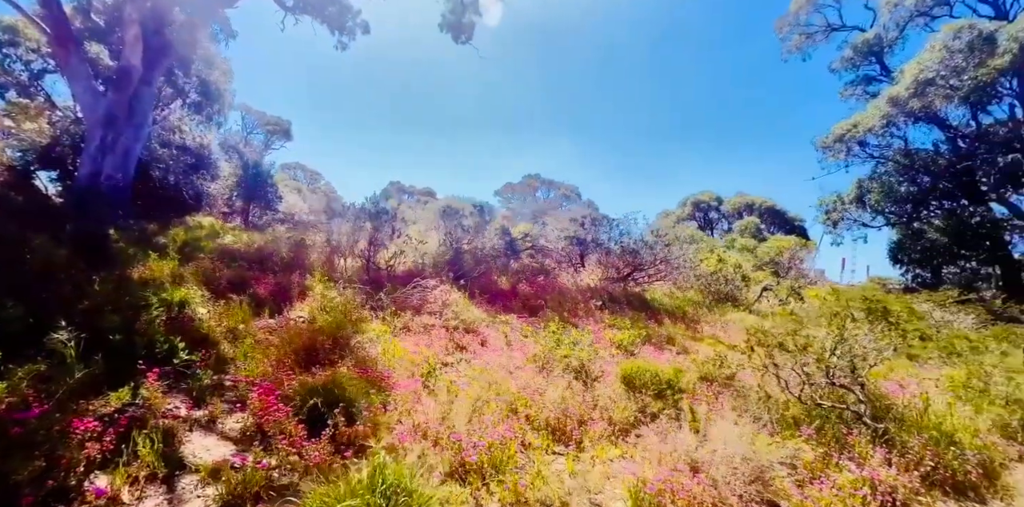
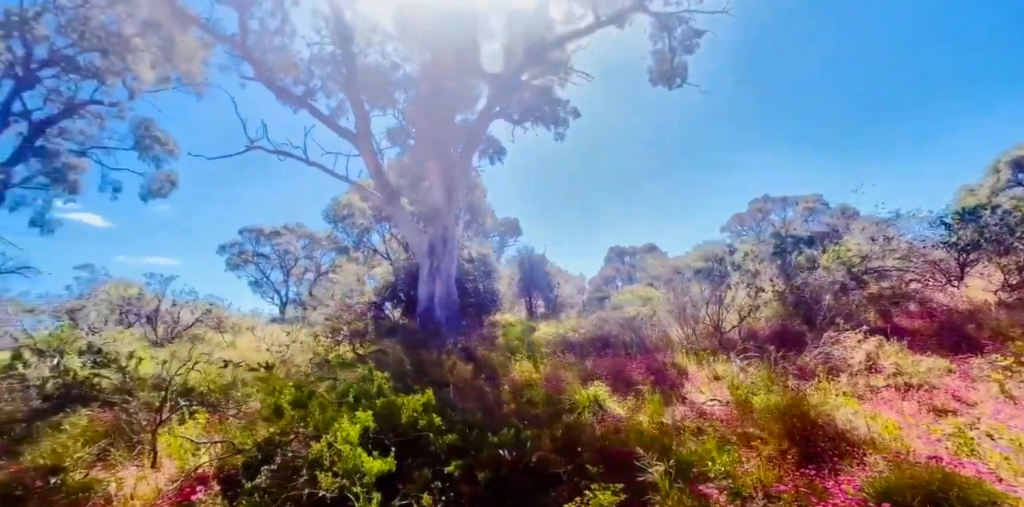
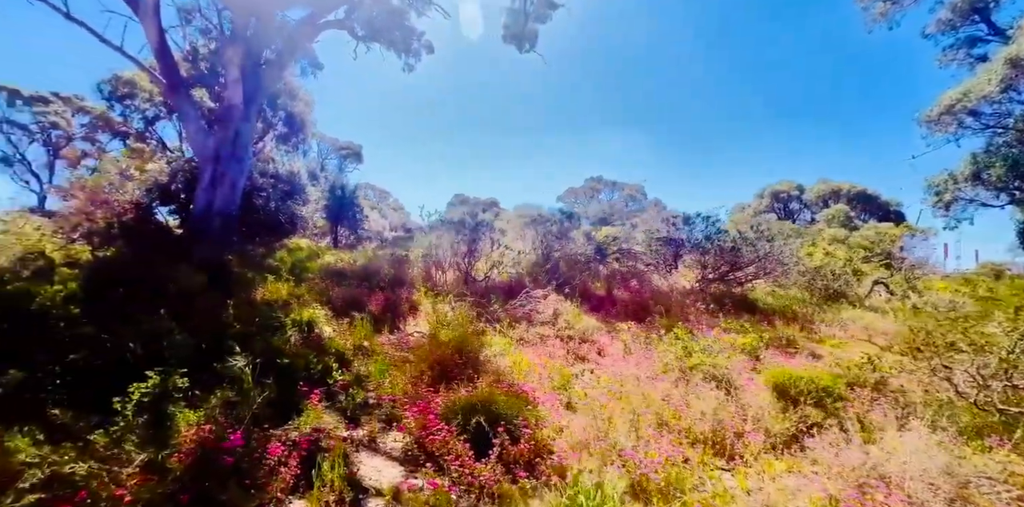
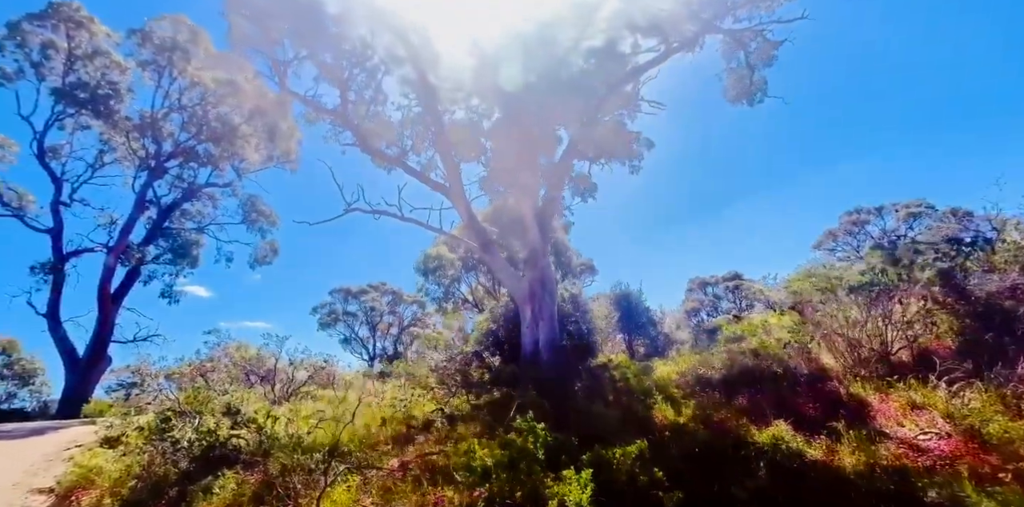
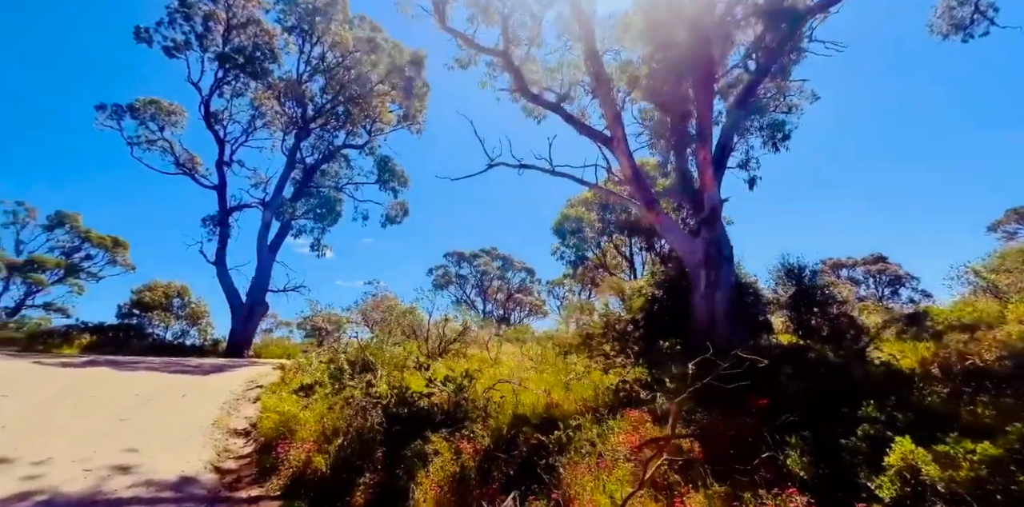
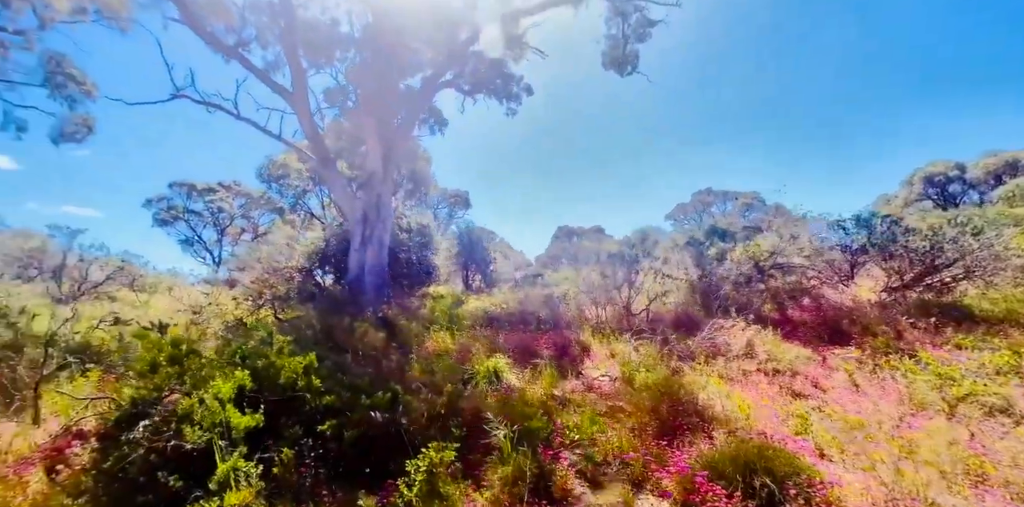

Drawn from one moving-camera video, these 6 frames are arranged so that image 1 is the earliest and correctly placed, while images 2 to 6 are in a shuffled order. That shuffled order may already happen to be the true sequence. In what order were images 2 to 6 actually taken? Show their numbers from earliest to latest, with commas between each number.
3, 6, 2, 4, 5
